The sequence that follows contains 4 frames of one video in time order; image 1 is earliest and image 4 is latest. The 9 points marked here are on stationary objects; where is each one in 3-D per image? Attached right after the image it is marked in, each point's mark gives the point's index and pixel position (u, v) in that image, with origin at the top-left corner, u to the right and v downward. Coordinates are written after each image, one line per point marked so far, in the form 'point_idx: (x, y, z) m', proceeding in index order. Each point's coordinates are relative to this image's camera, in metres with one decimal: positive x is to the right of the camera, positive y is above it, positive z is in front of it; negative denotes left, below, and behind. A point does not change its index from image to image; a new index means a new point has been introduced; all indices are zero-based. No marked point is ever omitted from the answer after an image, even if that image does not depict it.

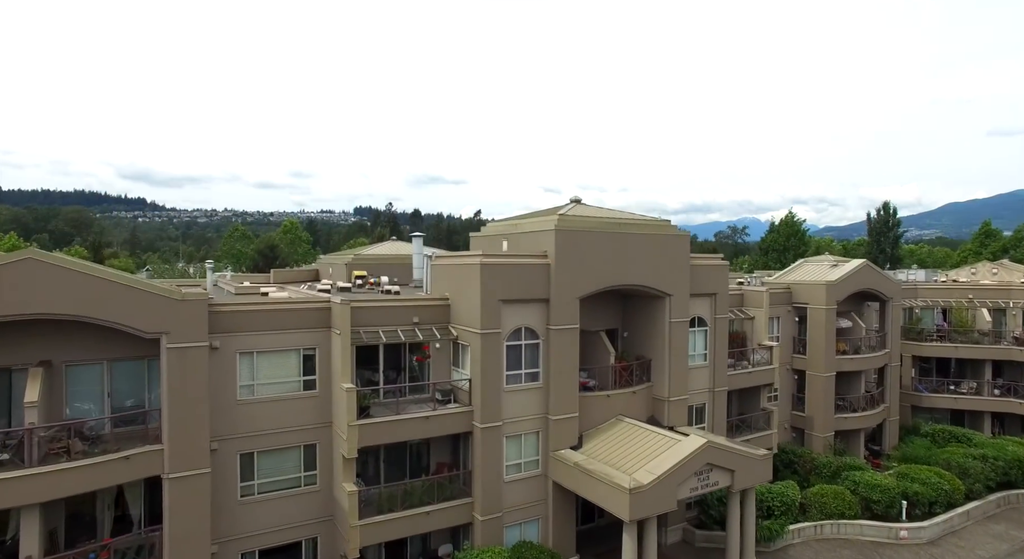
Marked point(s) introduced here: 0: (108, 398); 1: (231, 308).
0: (-8.5, -2.5, +15.0) m
1: (-6.5, -0.7, +16.4) m
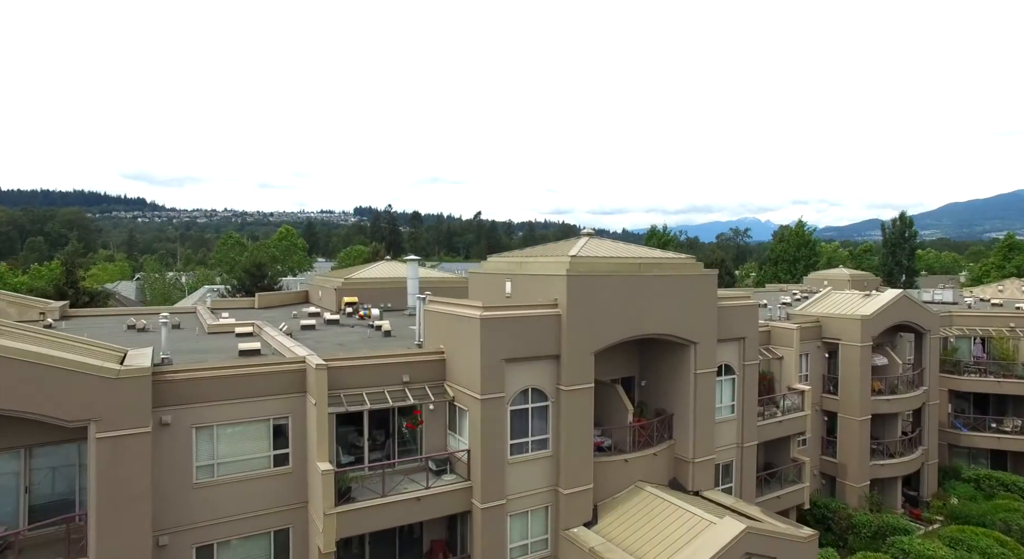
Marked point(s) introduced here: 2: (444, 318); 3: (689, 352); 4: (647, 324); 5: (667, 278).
0: (-8.4, -3.7, +12.4) m
1: (-6.3, -1.9, +13.9) m
2: (-1.6, -0.9, +17.2) m
3: (+4.7, -2.0, +19.3) m
4: (+3.4, -1.1, +17.9) m
5: (+3.9, 0.0, +18.3) m
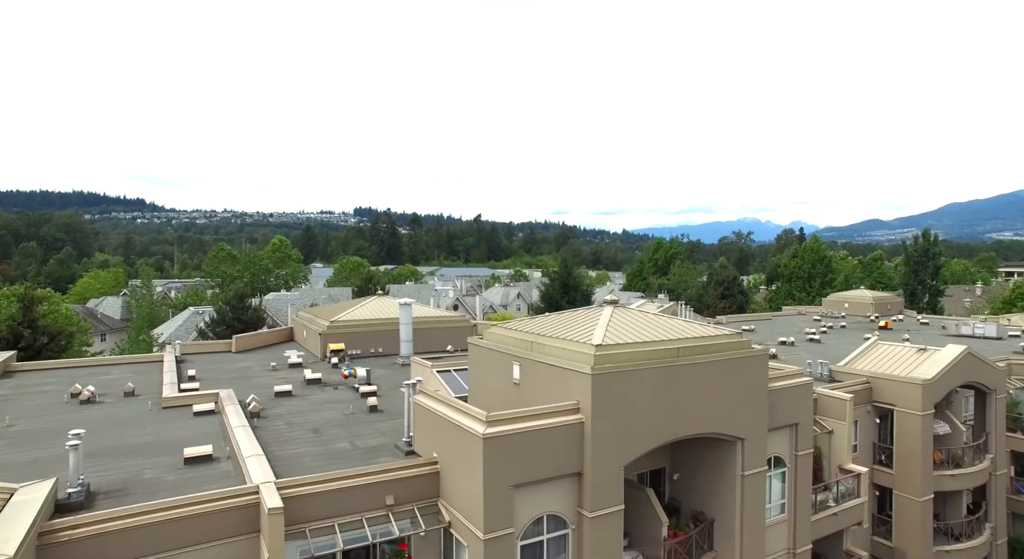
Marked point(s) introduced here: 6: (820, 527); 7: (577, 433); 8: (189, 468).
0: (-8.2, -5.5, +9.0) m
1: (-6.2, -3.7, +10.5) m
2: (-1.4, -2.7, +13.8) m
3: (+4.9, -3.7, +15.9) m
4: (+3.6, -2.9, +14.5) m
5: (+4.1, -1.7, +14.9) m
6: (+8.1, -6.5, +18.8) m
7: (+1.2, -2.8, +13.1) m
8: (-6.4, -3.7, +14.1) m
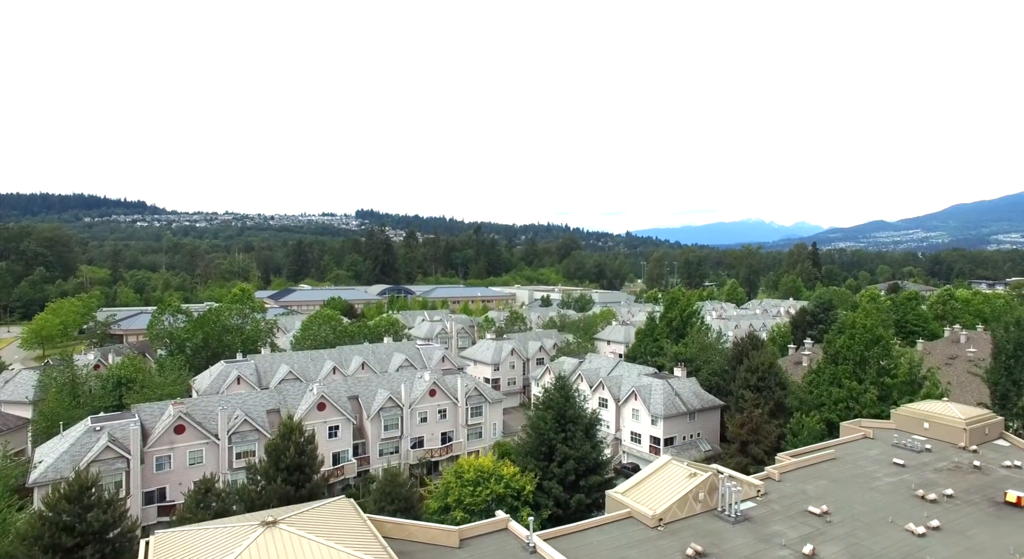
0: (-9.5, -12.4, -3.8) m
1: (-7.5, -10.6, -2.4) m
2: (-2.7, -9.6, +1.0) m
3: (+3.6, -10.7, +3.0) m
4: (+2.3, -9.8, +1.6) m
5: (+2.8, -8.7, +2.0) m
6: (+6.8, -13.4, +5.9) m
7: (-0.1, -9.7, +0.2) m
8: (-7.7, -10.6, +1.3) m
